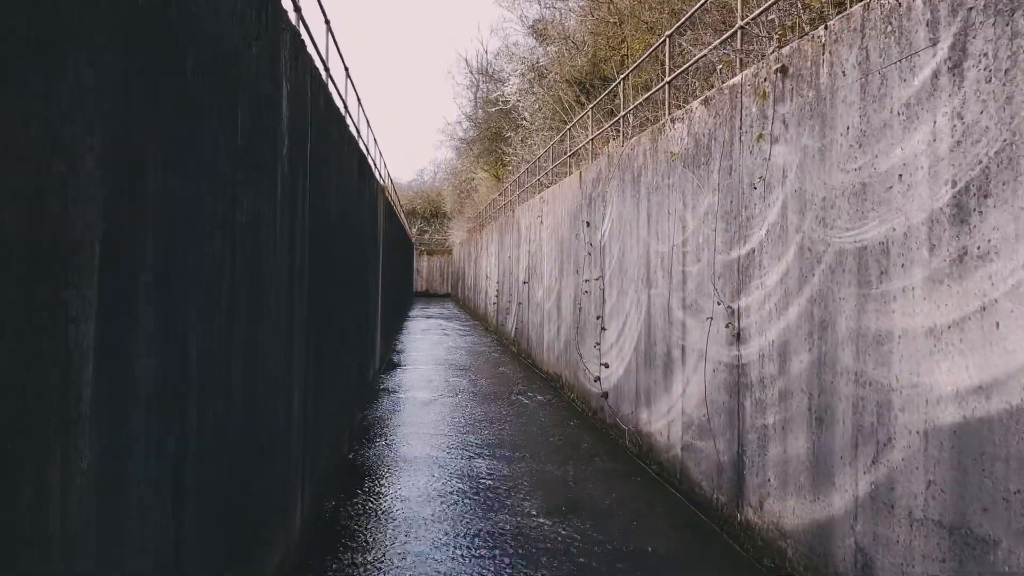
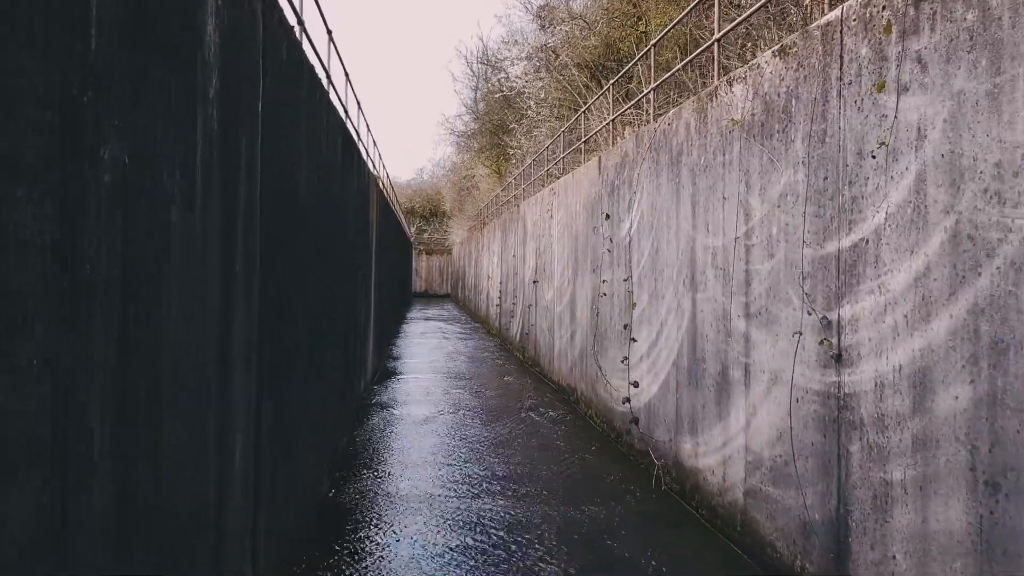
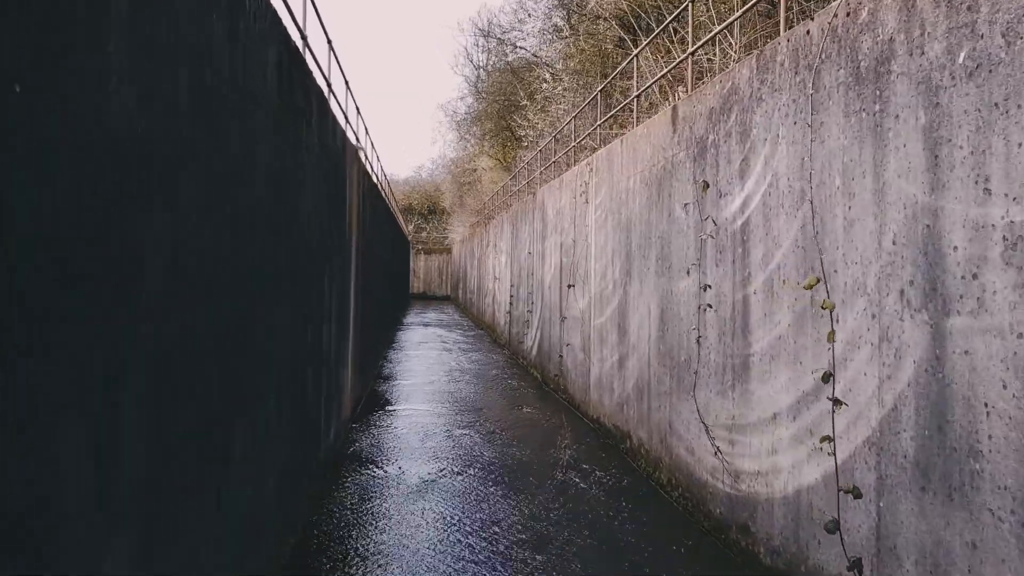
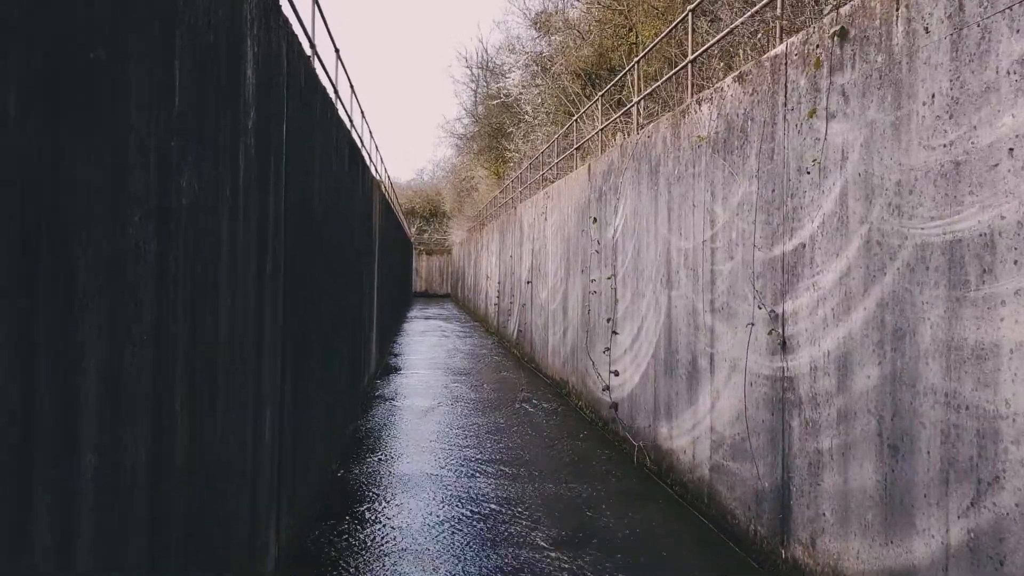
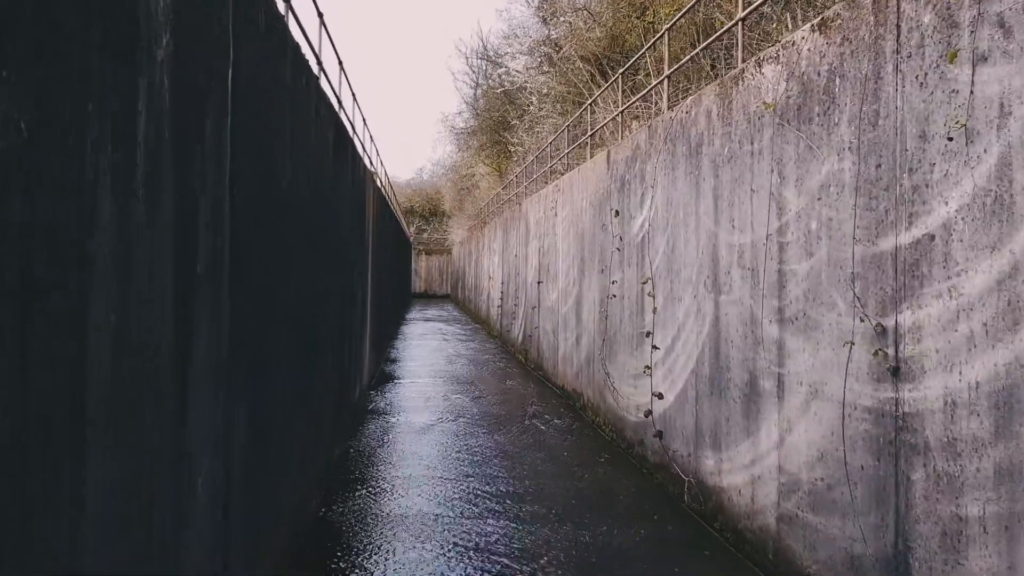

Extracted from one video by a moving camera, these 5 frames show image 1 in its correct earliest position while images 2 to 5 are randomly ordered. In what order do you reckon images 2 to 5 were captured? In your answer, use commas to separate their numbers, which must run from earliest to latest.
4, 2, 5, 3
